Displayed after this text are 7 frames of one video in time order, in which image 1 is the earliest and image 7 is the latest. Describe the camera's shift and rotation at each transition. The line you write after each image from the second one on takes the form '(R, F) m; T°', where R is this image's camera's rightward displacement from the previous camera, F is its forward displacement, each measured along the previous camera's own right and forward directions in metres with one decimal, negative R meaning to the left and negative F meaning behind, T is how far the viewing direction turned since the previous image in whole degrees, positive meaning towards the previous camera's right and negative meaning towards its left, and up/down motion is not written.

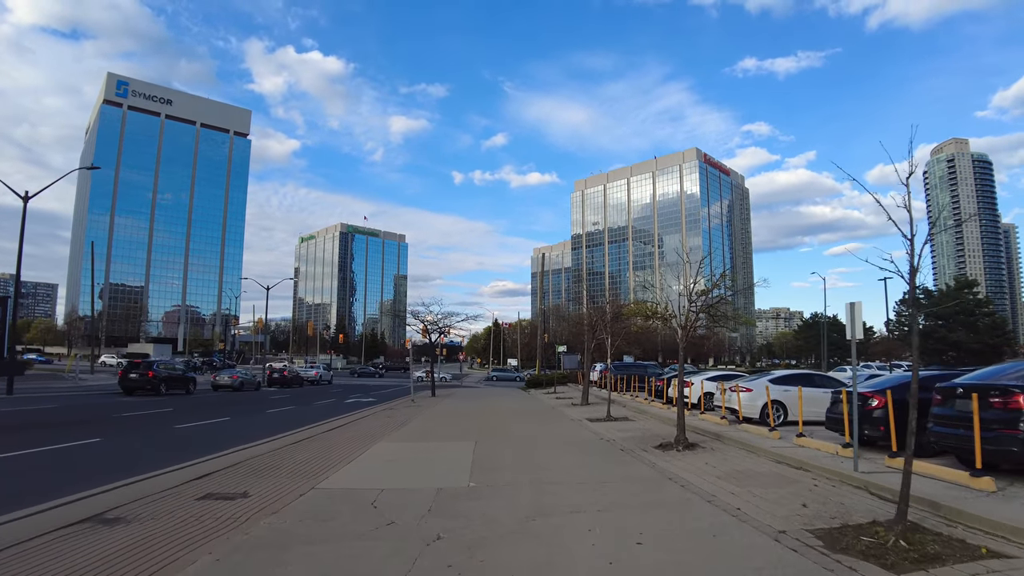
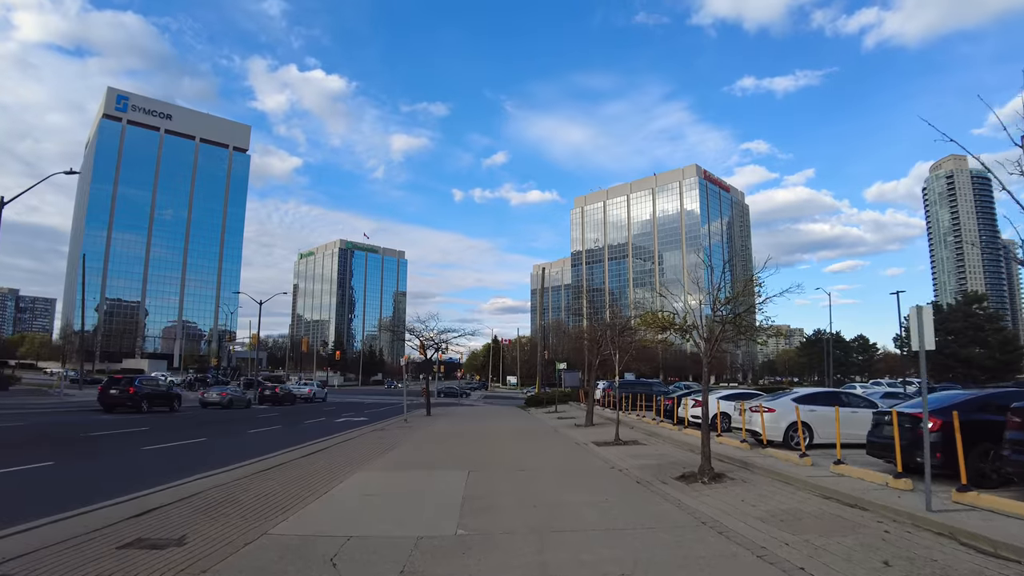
(0.0, +1.0) m; 0°
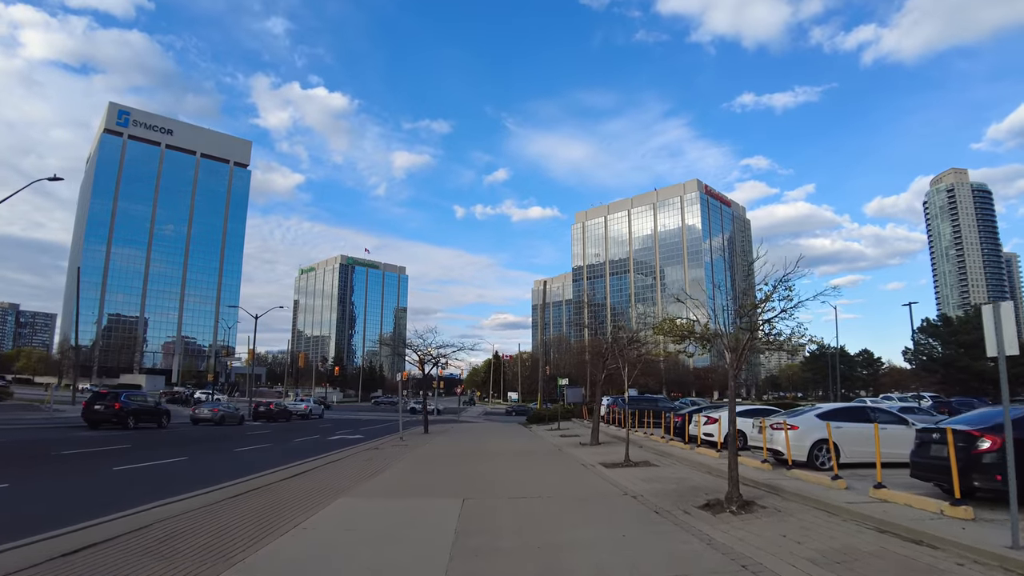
(0.0, +0.8) m; 0°
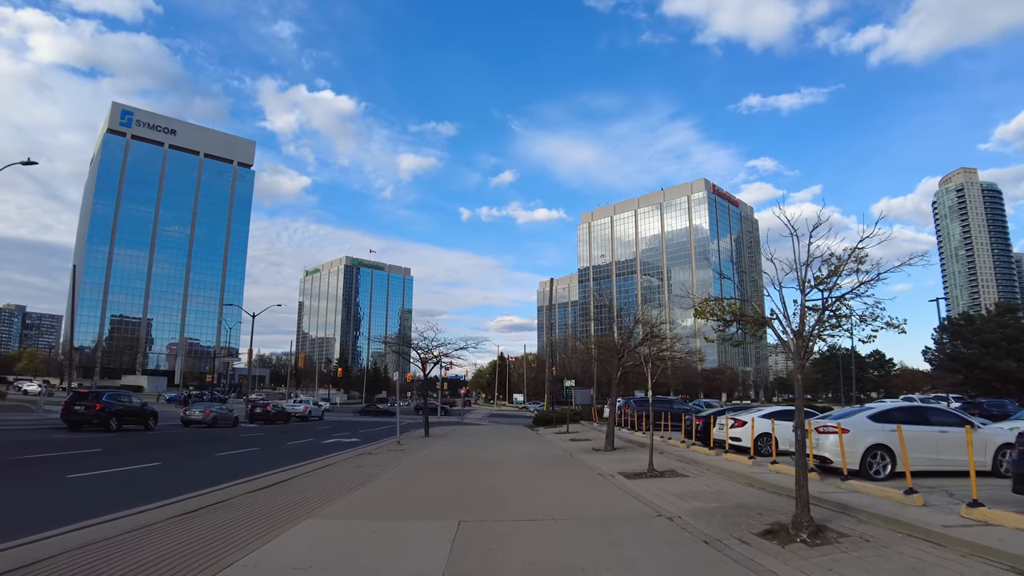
(0.0, +1.3) m; -1°
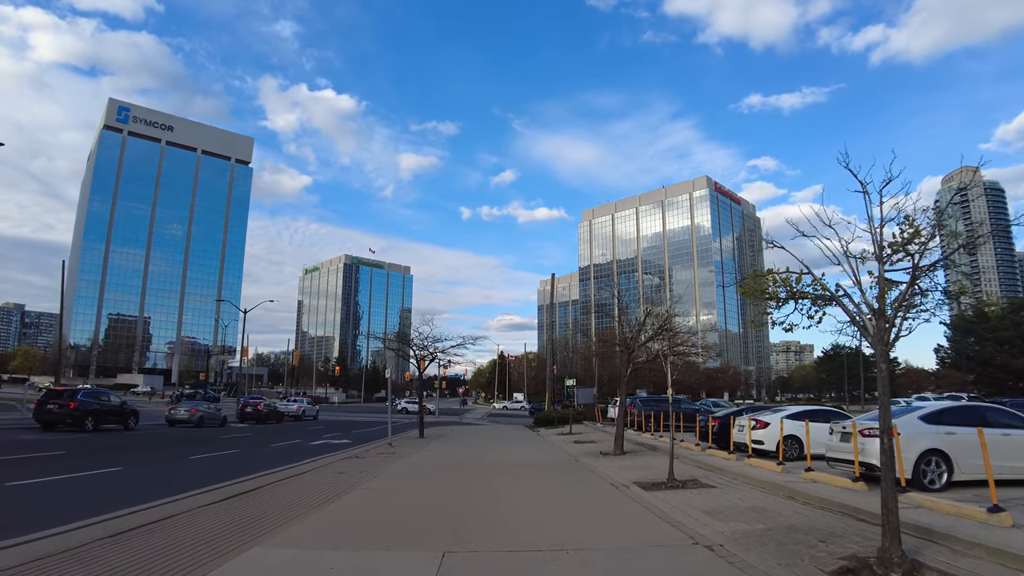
(0.0, +1.2) m; 0°
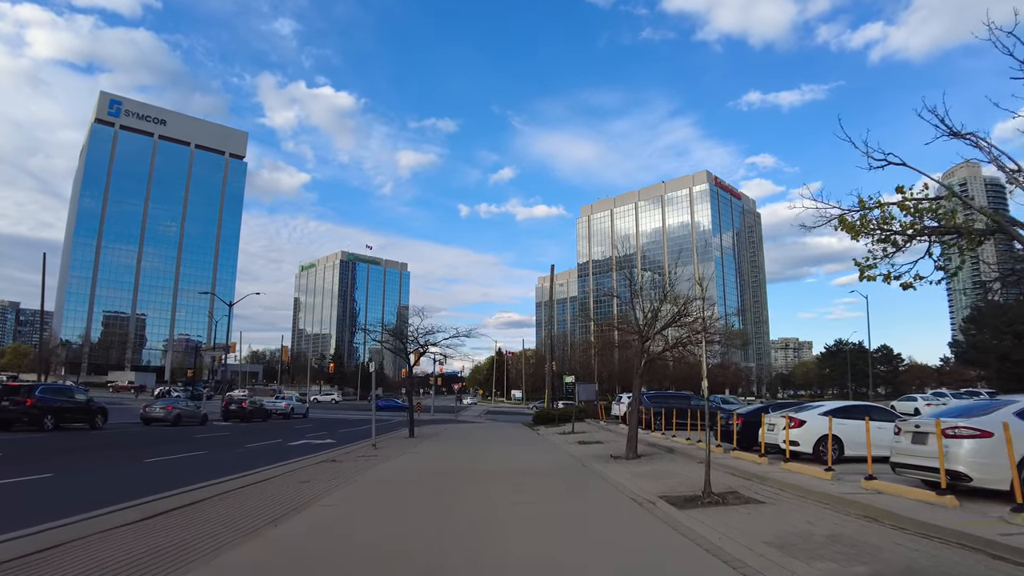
(0.0, +1.6) m; 0°
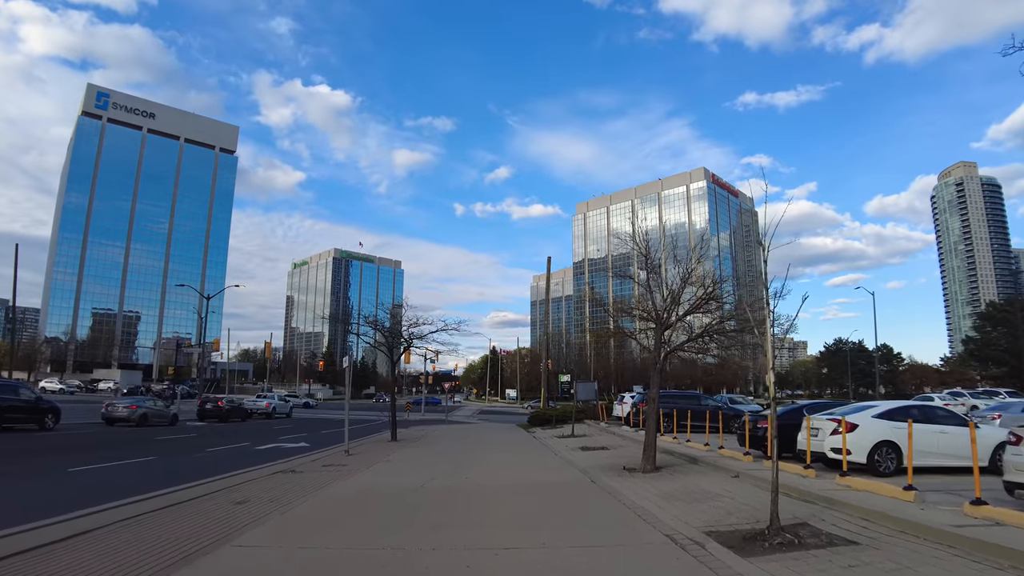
(+0.1, +1.8) m; 0°
